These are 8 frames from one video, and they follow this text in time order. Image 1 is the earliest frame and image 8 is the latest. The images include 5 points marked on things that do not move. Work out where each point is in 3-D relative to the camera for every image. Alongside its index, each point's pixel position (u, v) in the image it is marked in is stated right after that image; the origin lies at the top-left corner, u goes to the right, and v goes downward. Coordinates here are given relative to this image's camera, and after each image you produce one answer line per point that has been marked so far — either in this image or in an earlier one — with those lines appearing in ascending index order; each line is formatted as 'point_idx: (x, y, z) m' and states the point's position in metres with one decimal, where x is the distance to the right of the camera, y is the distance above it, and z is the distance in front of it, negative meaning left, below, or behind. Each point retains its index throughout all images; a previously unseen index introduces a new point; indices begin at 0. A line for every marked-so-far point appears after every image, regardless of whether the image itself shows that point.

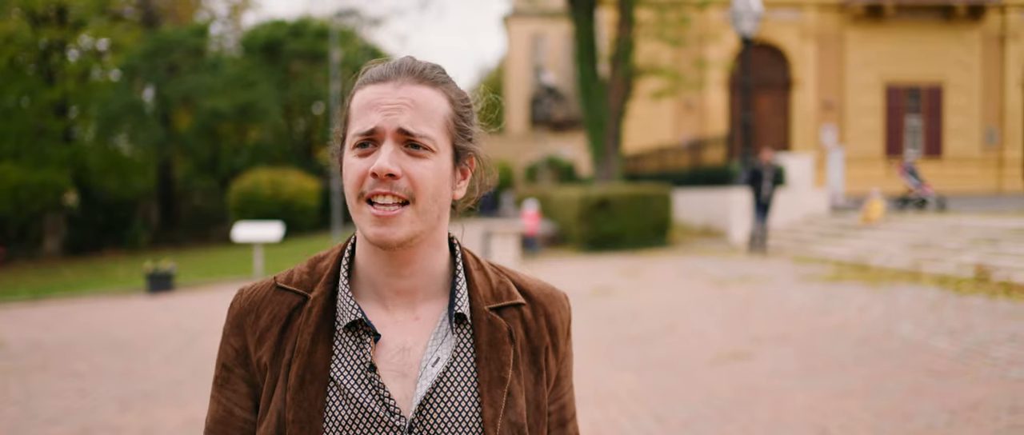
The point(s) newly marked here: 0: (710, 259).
0: (+3.9, -0.8, +16.0) m
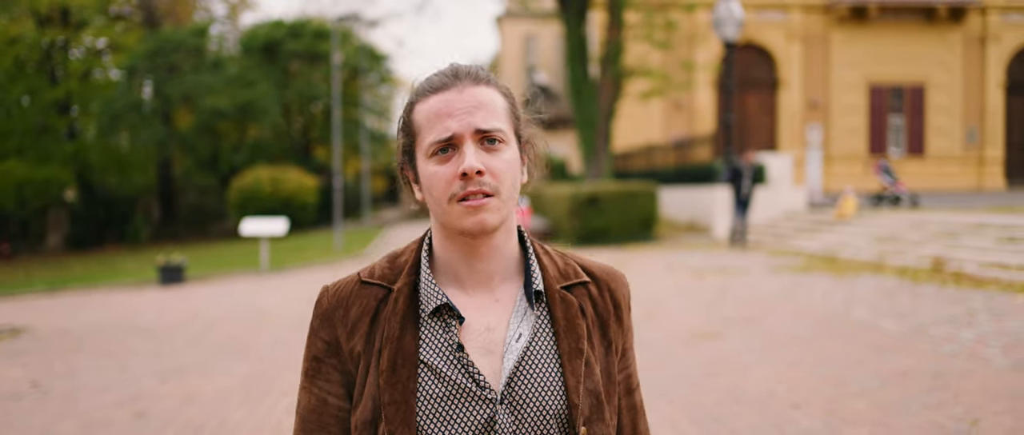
0: (+3.7, -0.7, +16.9) m
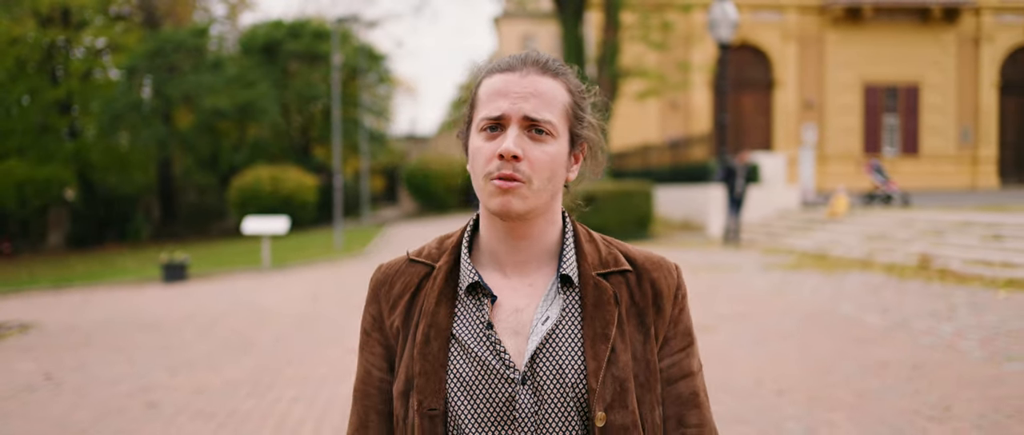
0: (+3.7, -0.7, +17.2) m
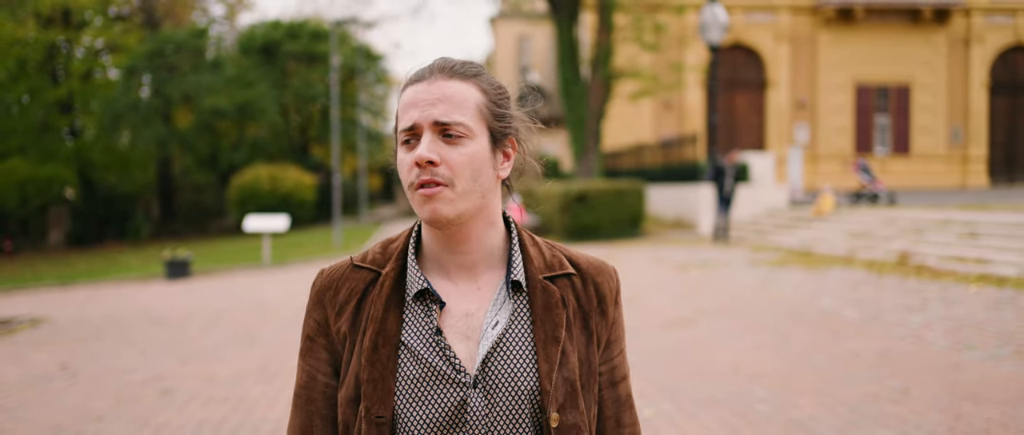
0: (+3.6, -0.6, +17.7) m
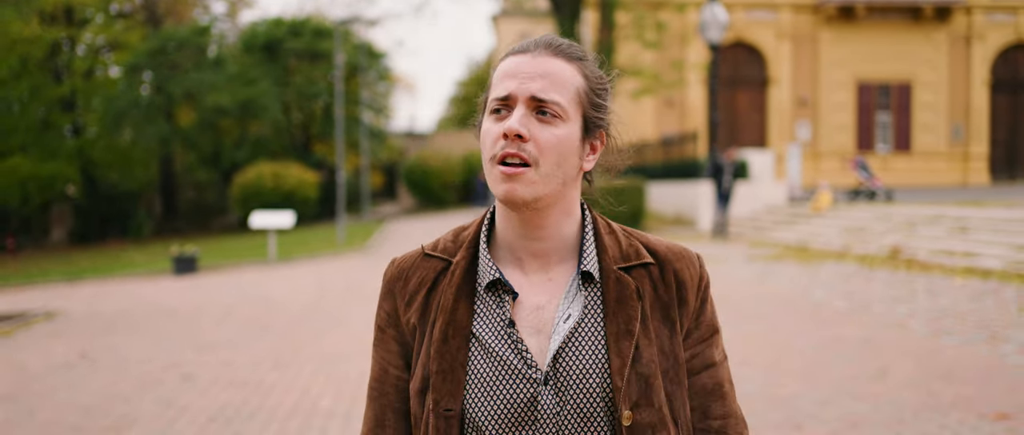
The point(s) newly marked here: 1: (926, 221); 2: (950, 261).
0: (+3.6, -0.6, +18.0) m
1: (+6.8, -0.1, +13.7) m
2: (+5.6, -0.6, +10.7) m
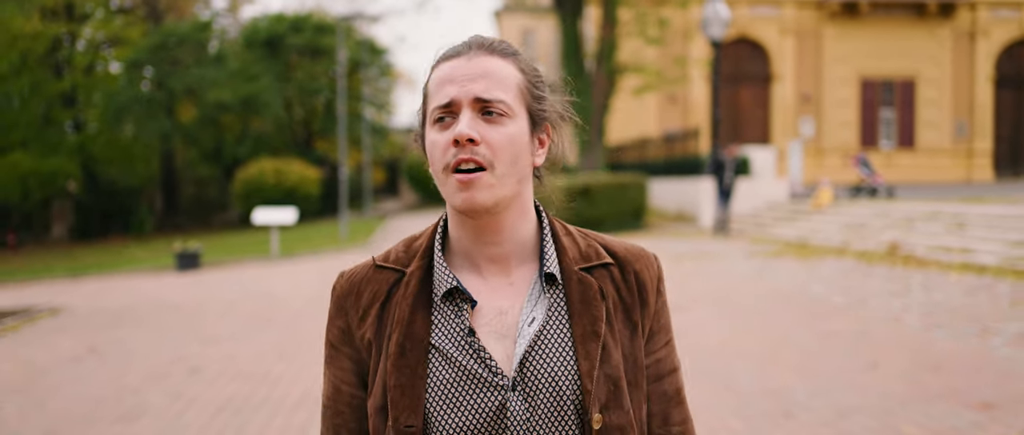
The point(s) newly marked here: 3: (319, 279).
0: (+3.7, -0.5, +18.1) m
1: (+6.8, 0.0, +13.8) m
2: (+5.6, -0.5, +10.8) m
3: (-3.4, -1.1, +14.9) m
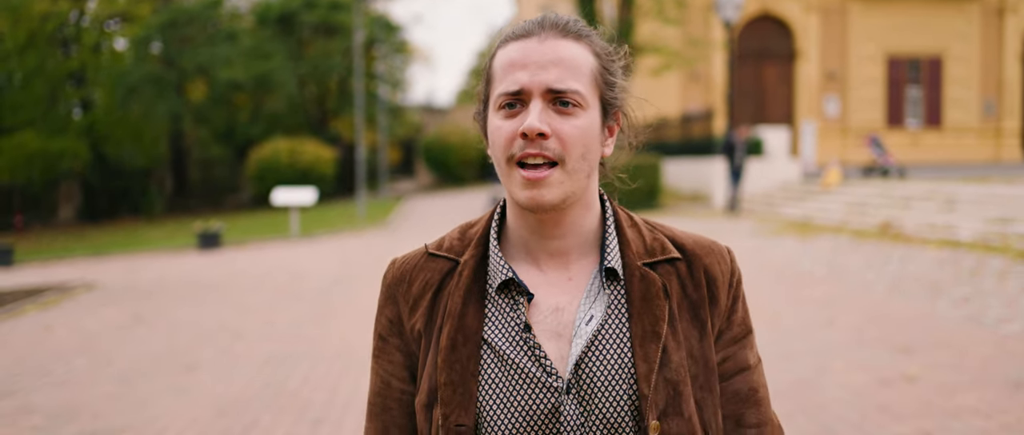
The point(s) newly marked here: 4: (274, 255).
0: (+4.0, 0.0, +18.7) m
1: (+7.1, +0.4, +14.3) m
2: (+5.8, -0.2, +11.4) m
3: (-3.1, -0.7, +15.7) m
4: (-4.6, -0.7, +16.7) m
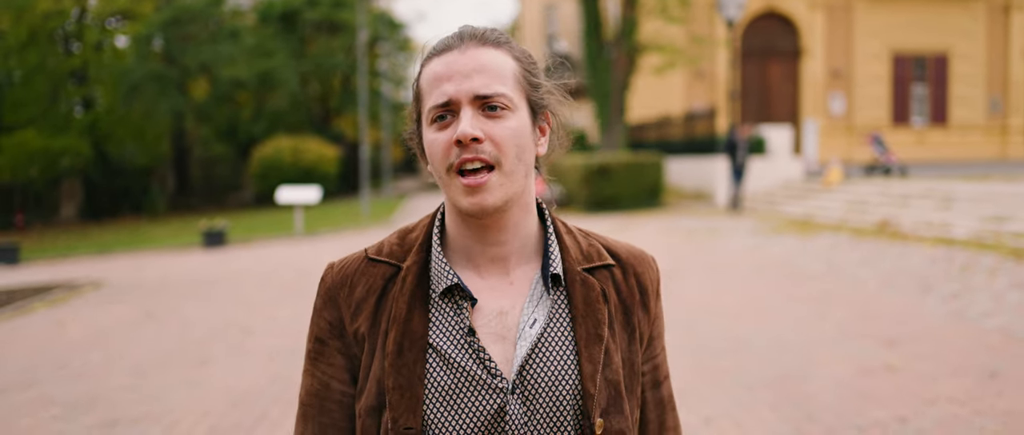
0: (+4.1, 0.0, +18.9) m
1: (+7.1, +0.4, +14.5) m
2: (+5.8, -0.2, +11.5) m
3: (-3.1, -0.7, +15.9) m
4: (-4.5, -0.7, +16.9) m
